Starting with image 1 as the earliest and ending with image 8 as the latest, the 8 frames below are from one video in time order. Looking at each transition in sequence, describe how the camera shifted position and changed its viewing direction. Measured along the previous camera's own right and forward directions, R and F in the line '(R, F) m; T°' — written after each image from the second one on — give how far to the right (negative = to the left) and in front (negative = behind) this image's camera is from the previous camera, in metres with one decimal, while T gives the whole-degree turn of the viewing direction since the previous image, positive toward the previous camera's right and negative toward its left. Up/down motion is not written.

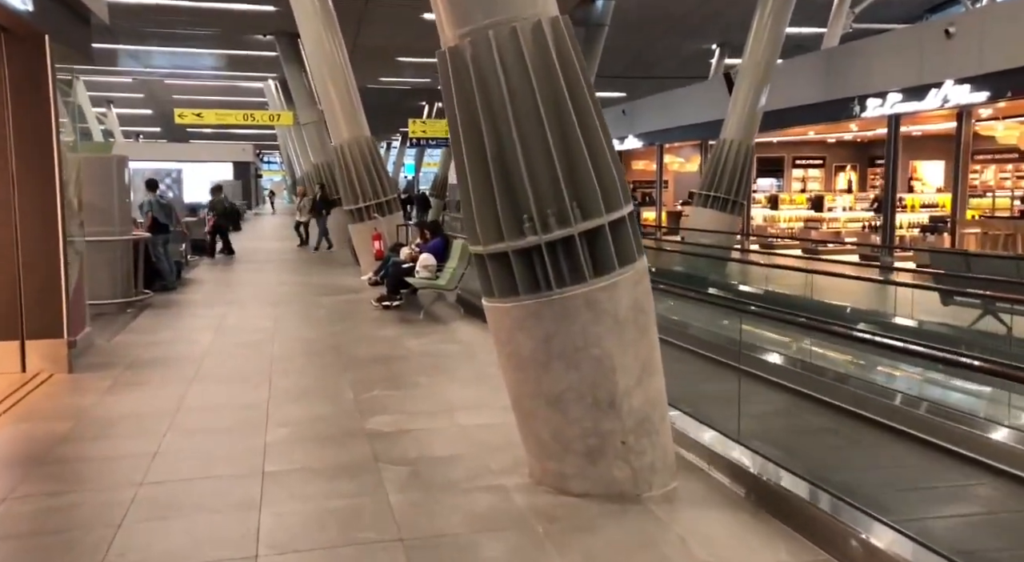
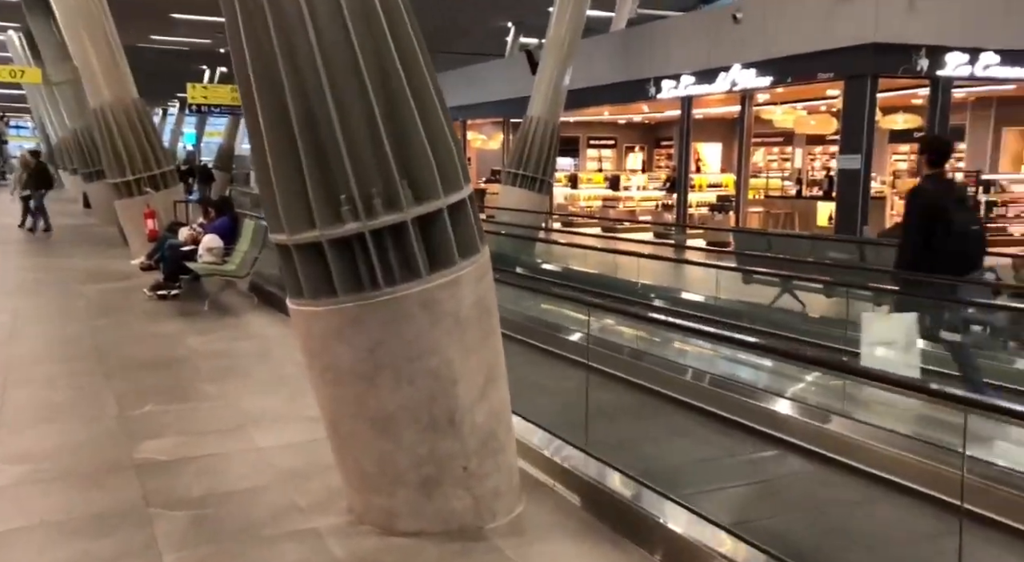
(-0.1, +0.5) m; +13°
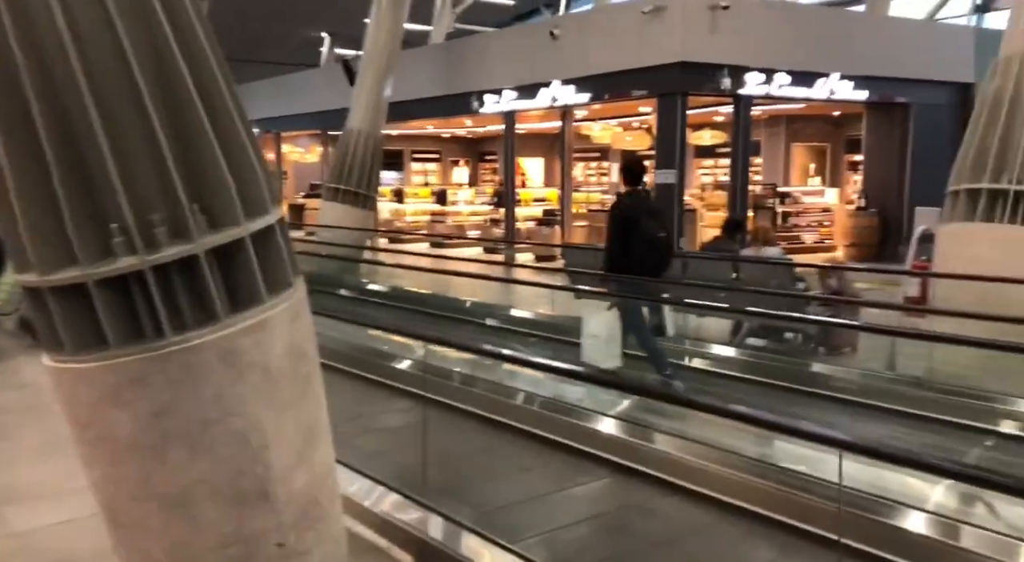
(0.0, +0.3) m; +12°
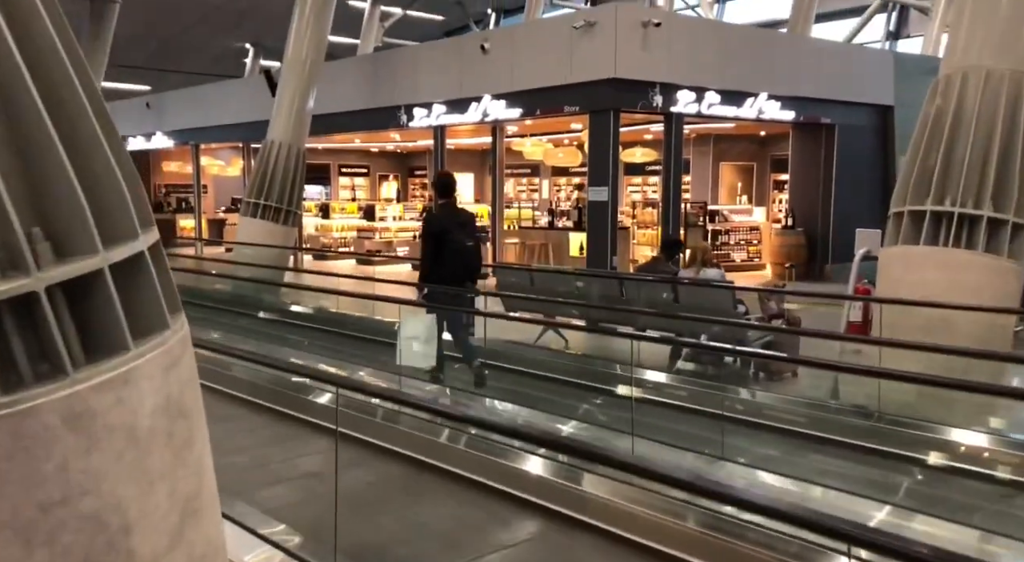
(0.0, +0.4) m; +5°
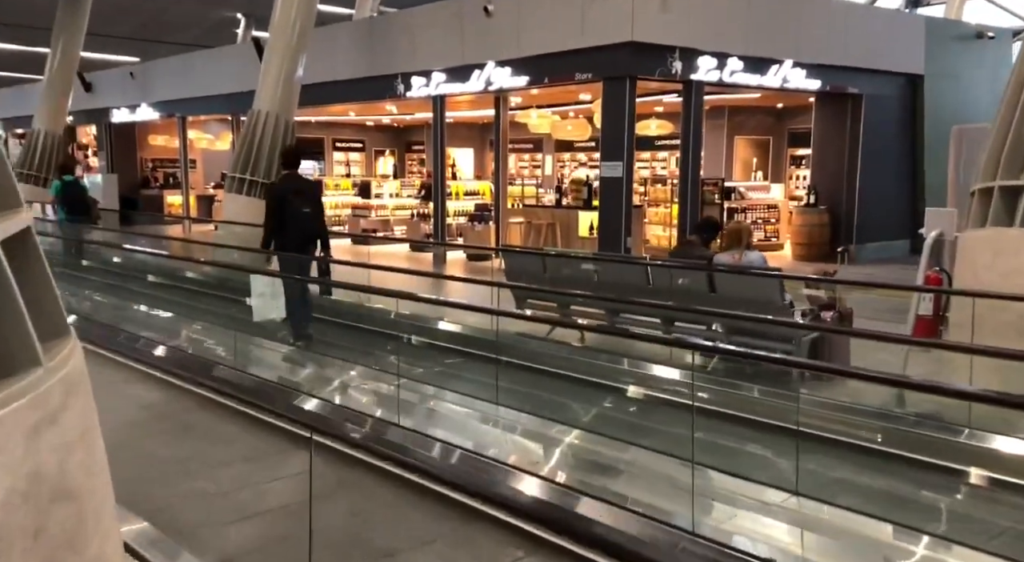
(-0.1, +0.8) m; 0°
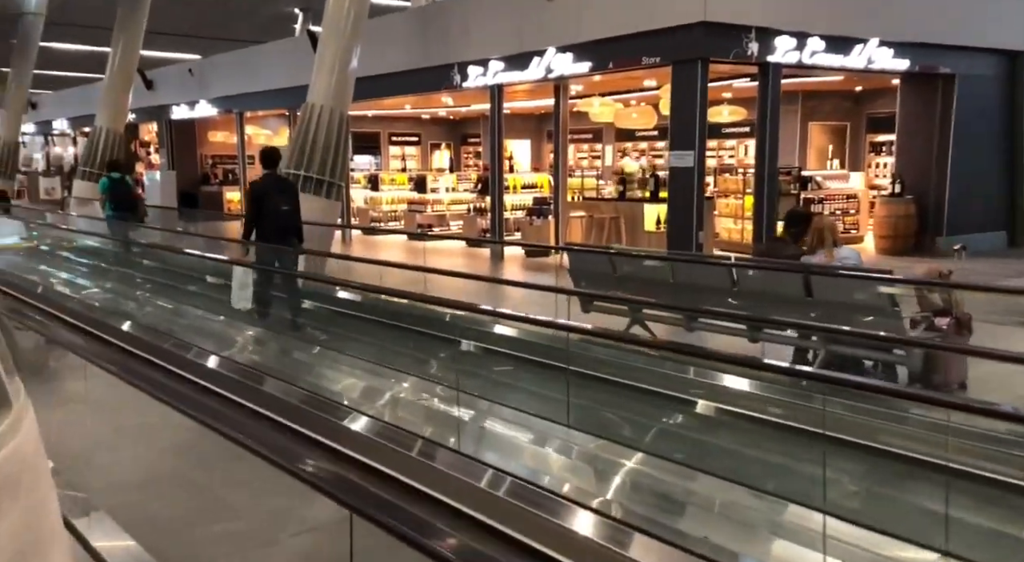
(-0.1, +0.5) m; -4°
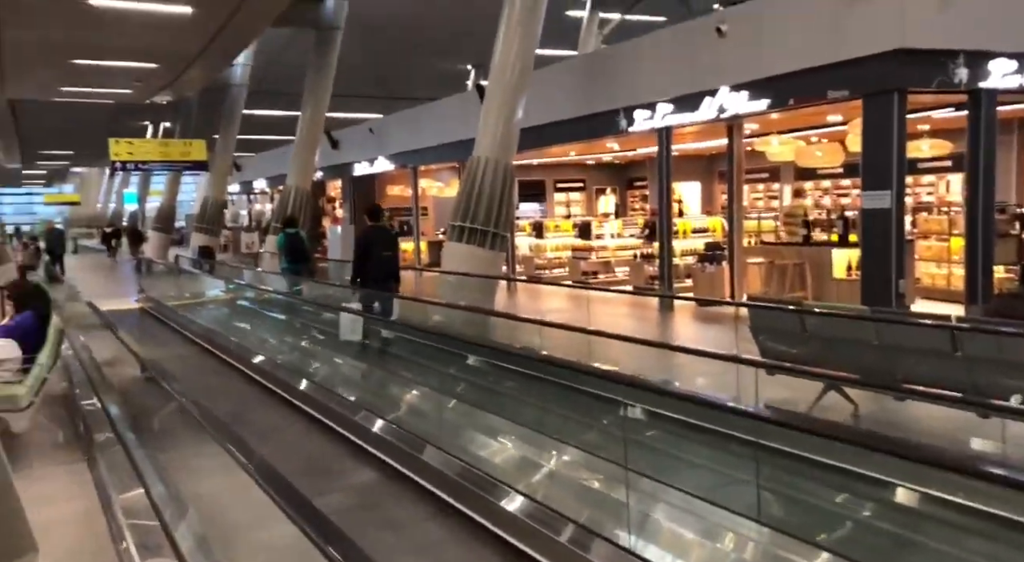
(0.0, +0.5) m; -11°
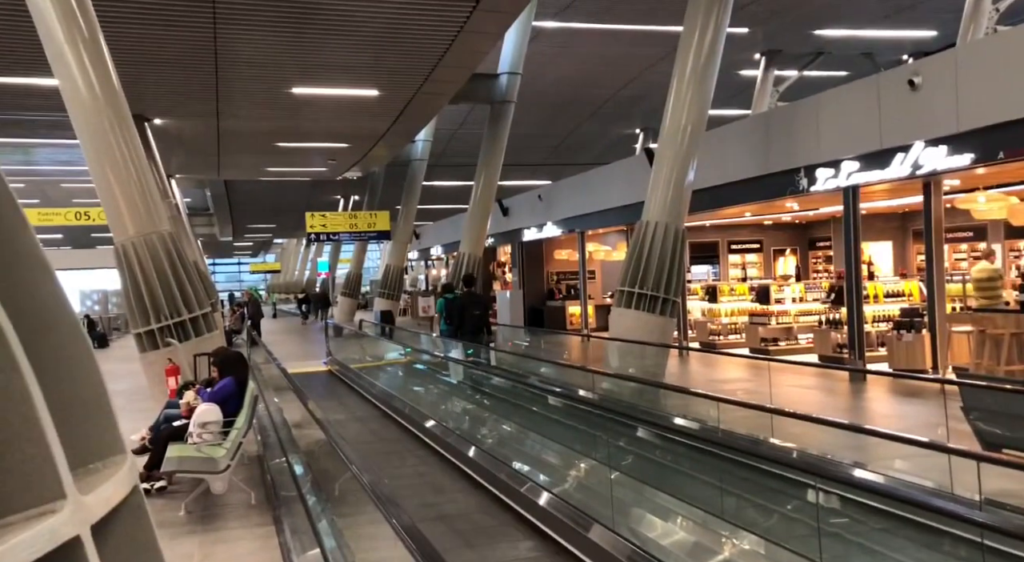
(0.0, +0.2) m; -11°
